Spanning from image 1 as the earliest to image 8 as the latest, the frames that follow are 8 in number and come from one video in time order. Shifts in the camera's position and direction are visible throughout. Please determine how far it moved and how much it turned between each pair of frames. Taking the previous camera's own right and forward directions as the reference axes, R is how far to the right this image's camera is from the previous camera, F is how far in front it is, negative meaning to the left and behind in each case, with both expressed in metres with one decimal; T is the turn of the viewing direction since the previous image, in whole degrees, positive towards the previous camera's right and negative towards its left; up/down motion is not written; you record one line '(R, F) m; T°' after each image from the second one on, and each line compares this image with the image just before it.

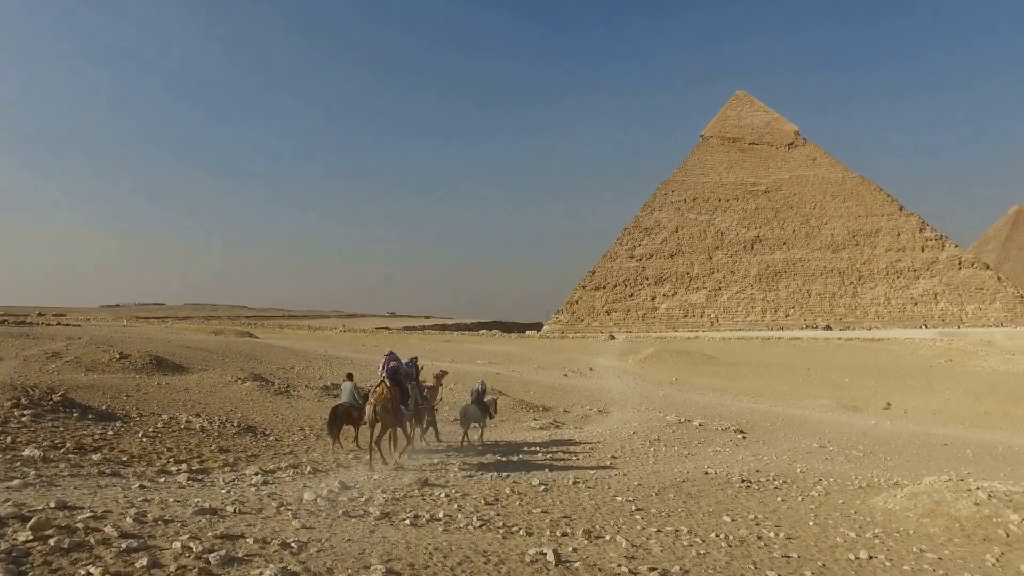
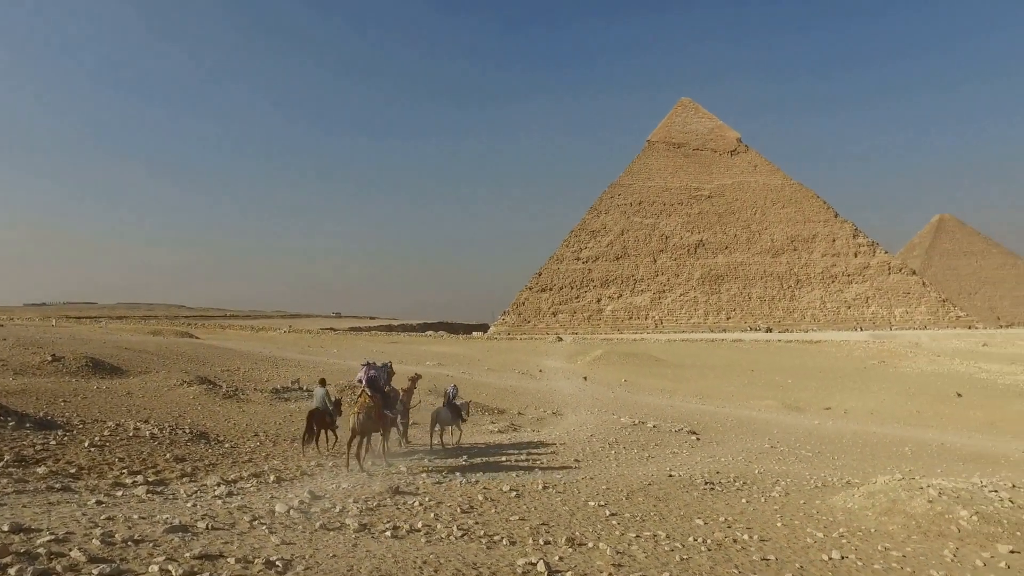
(-0.1, +0.1) m; +5°
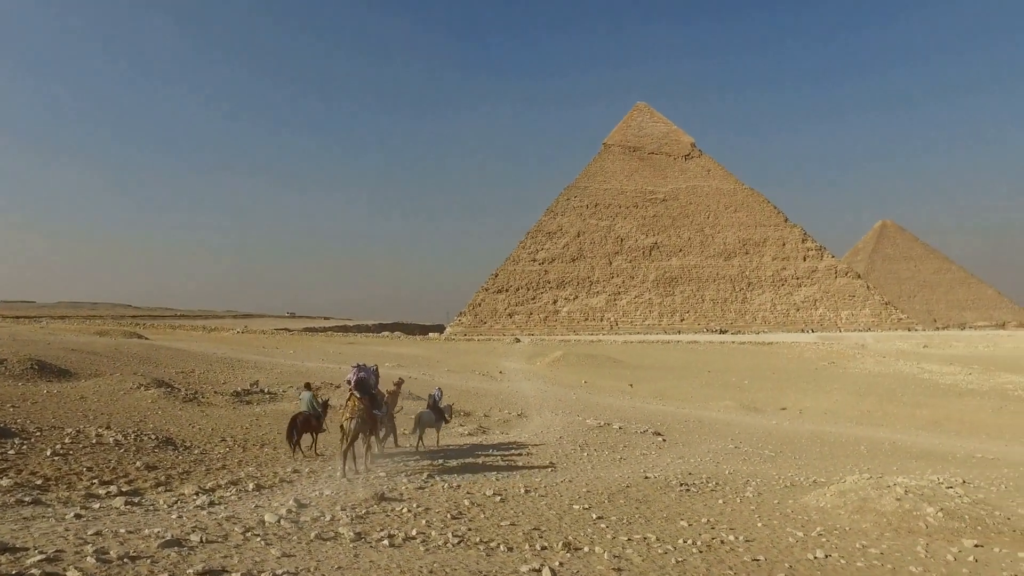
(-0.2, 0.0) m; +4°
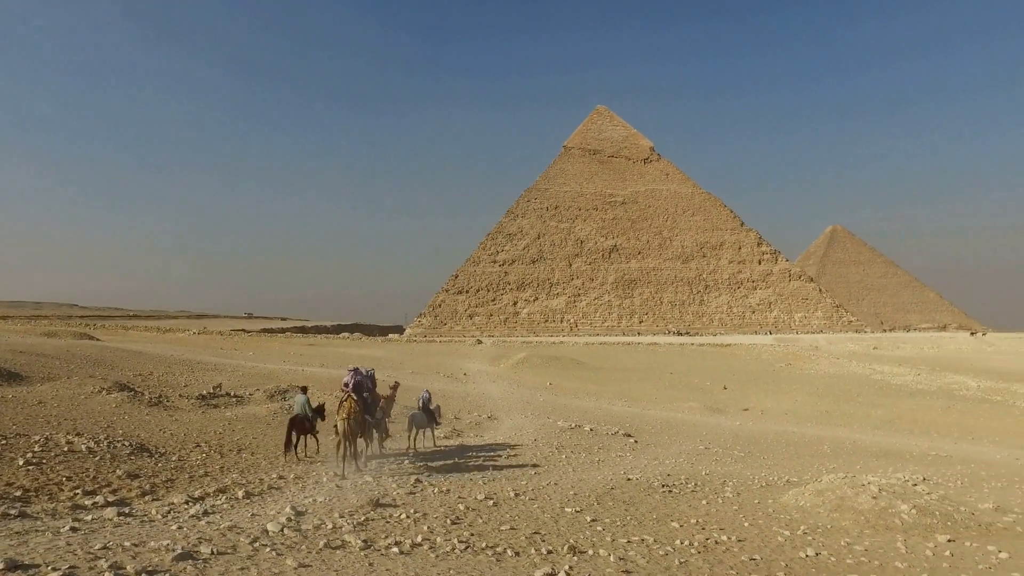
(-0.2, 0.0) m; +4°
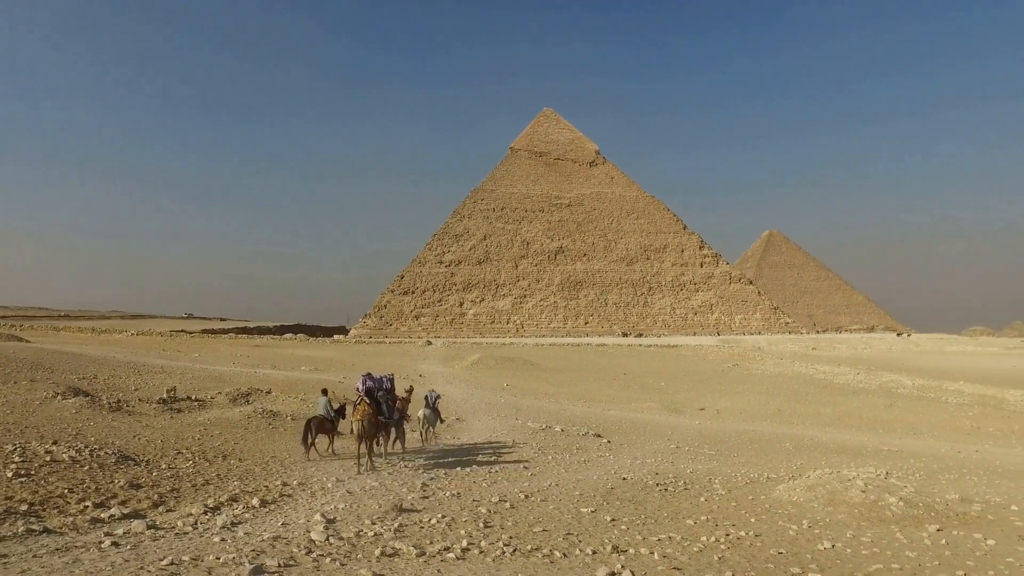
(-0.4, 0.0) m; +5°
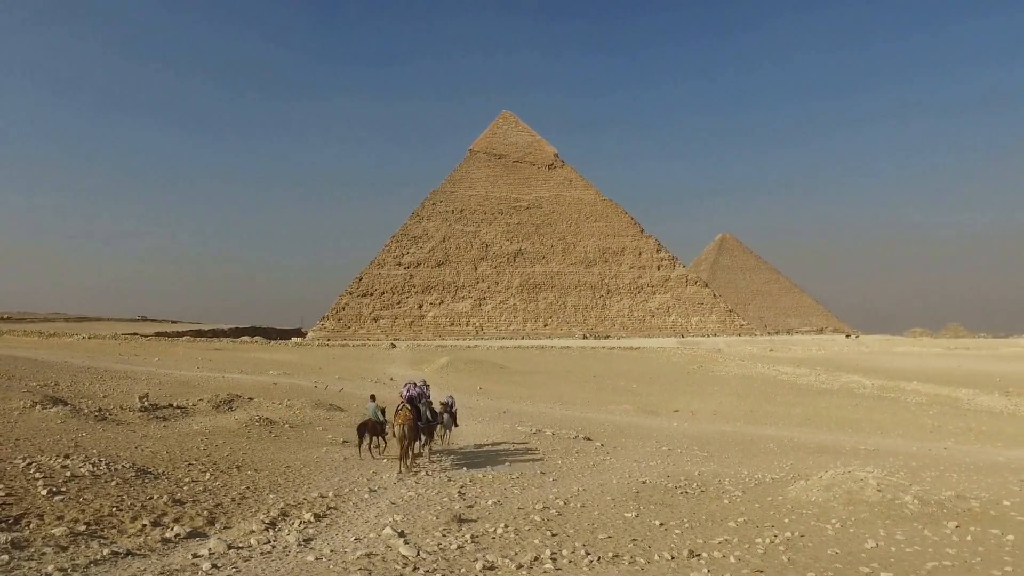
(-0.5, 0.0) m; +4°
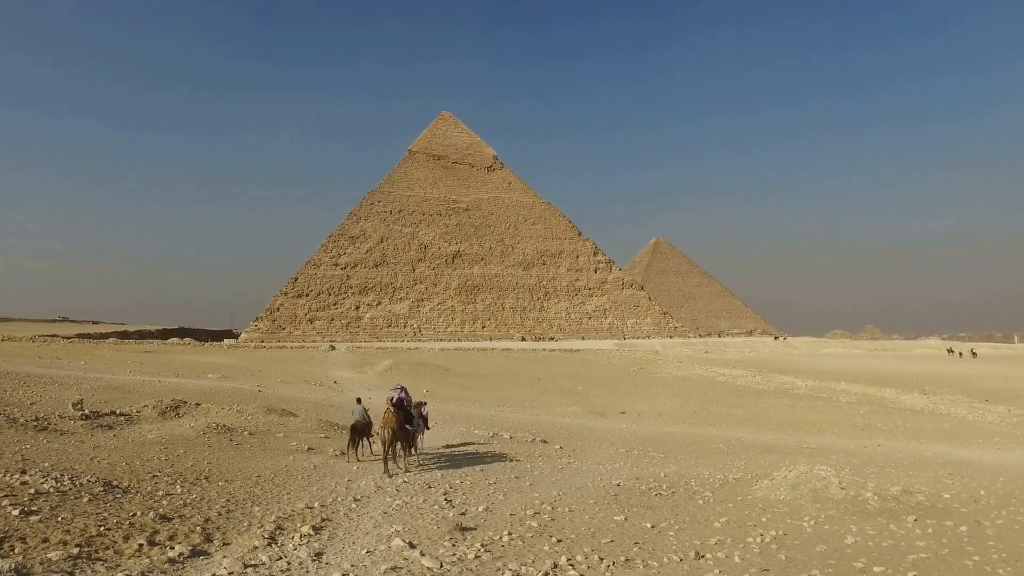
(-0.3, 0.0) m; +6°
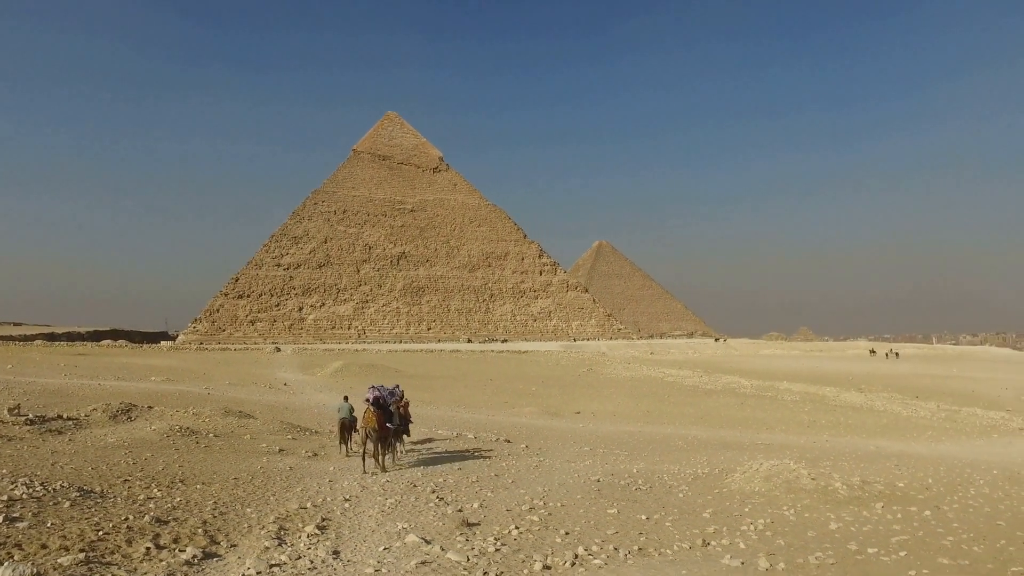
(-0.3, 0.0) m; +5°
